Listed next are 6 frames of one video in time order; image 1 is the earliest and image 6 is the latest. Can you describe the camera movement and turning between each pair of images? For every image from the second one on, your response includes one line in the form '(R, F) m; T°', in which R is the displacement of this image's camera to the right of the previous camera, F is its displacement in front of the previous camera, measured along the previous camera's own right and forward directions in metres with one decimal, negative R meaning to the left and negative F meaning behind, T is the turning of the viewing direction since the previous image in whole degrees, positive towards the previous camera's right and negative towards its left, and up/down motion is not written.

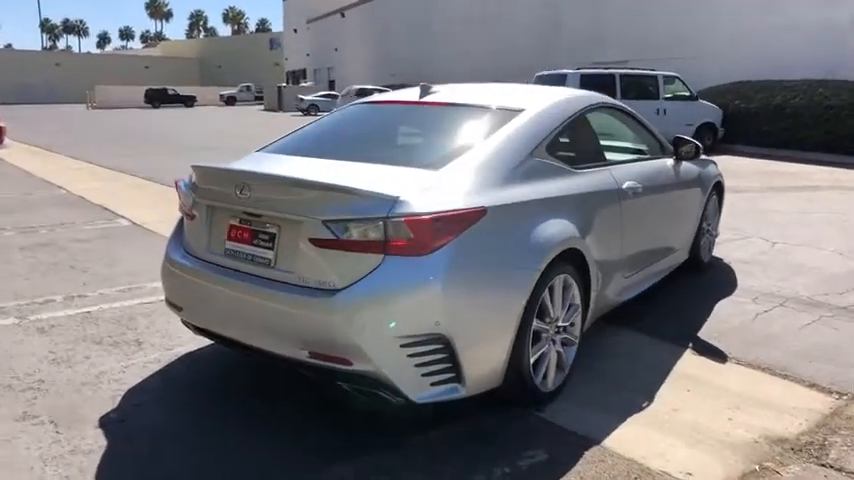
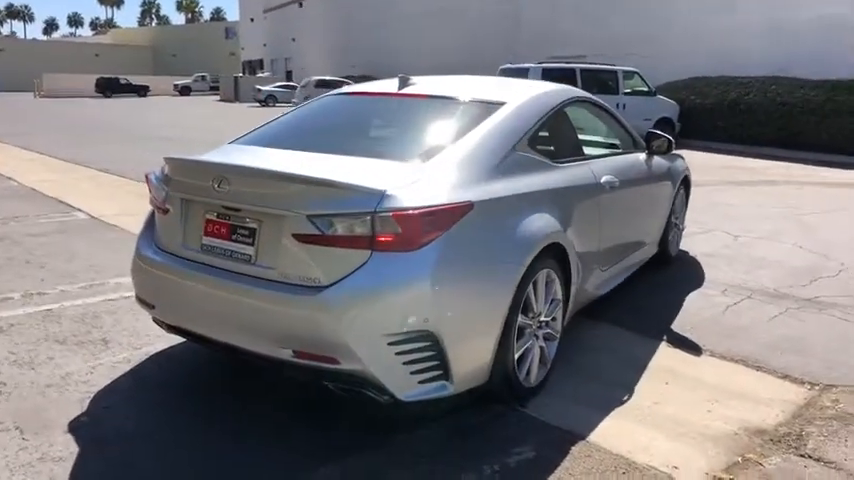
(-0.1, +0.1) m; +4°
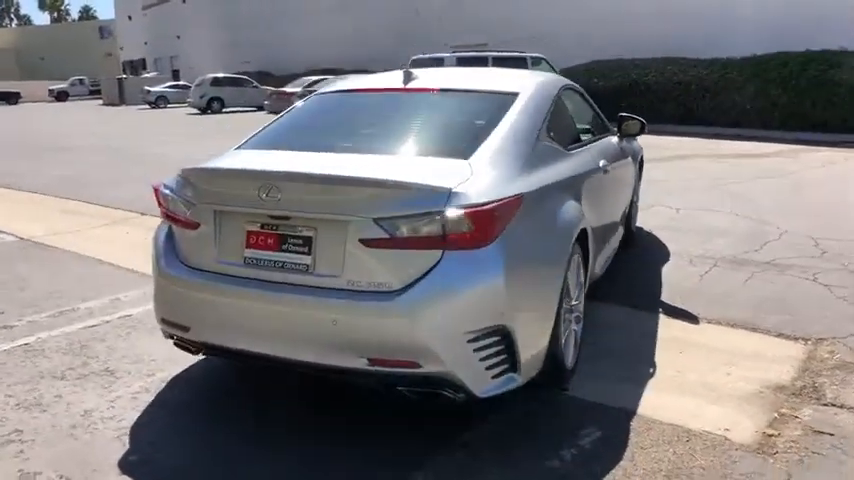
(-0.9, +0.1) m; +9°
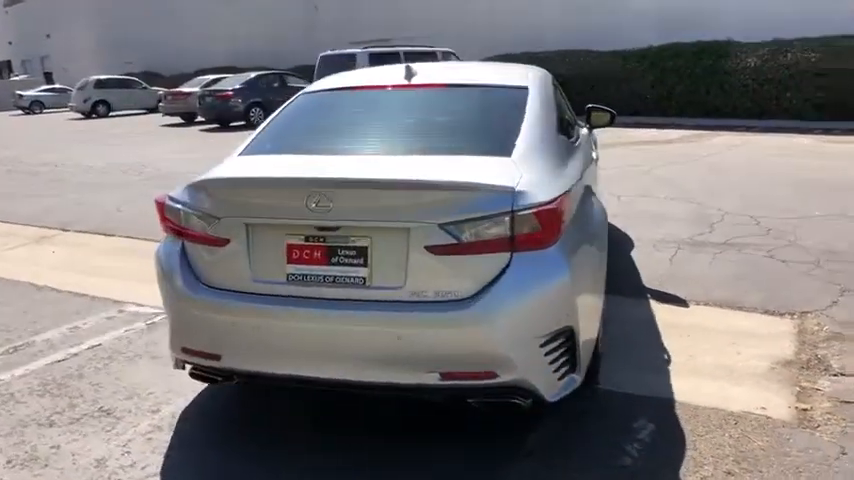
(-0.8, +0.2) m; +9°
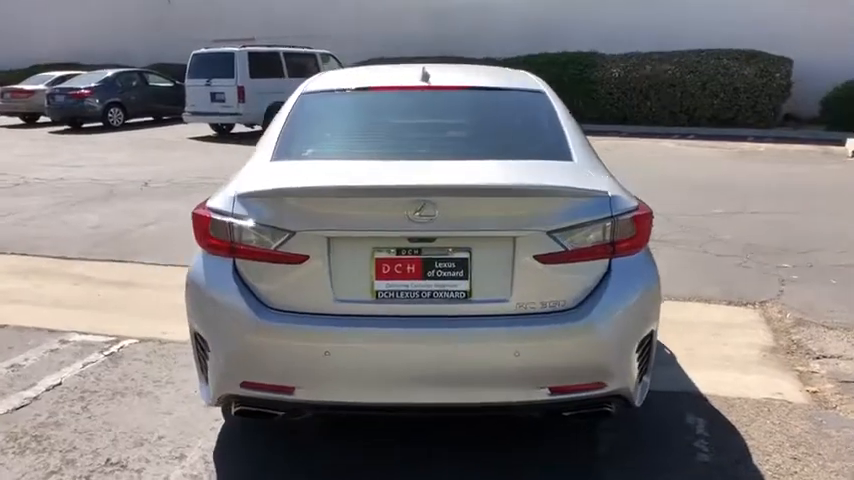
(-1.1, +0.3) m; +13°
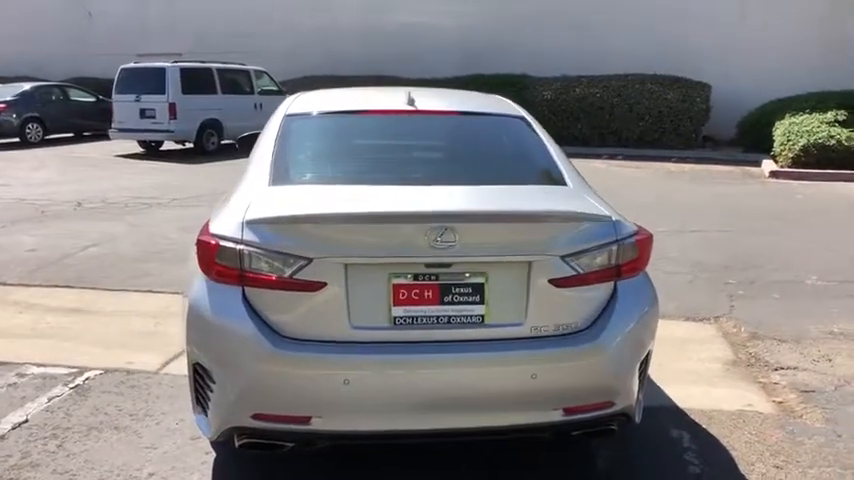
(-0.4, 0.0) m; +6°
